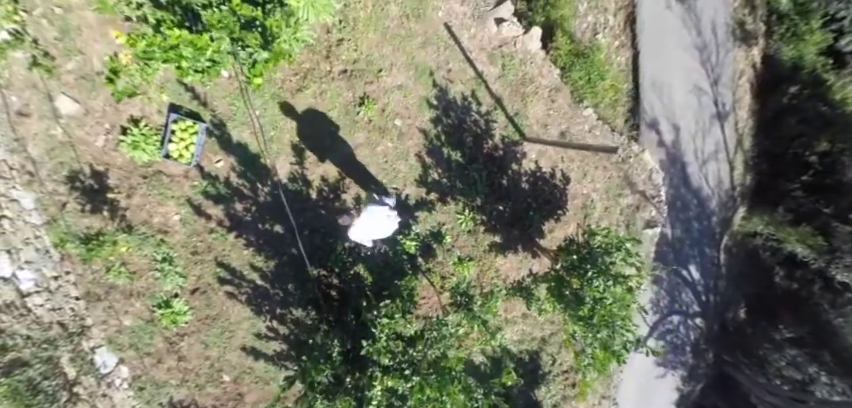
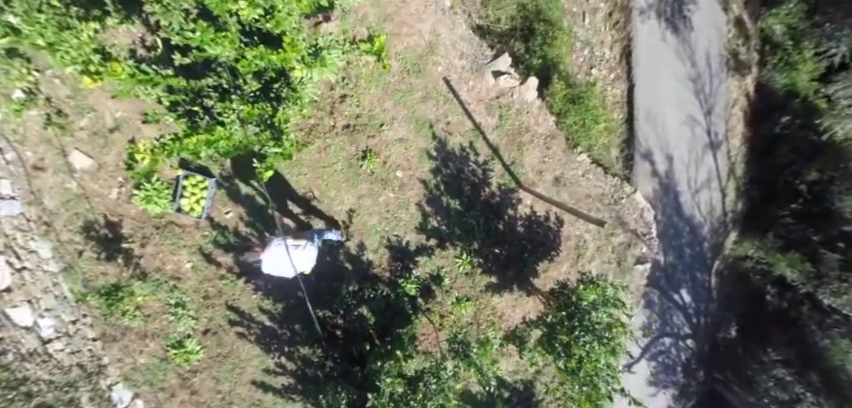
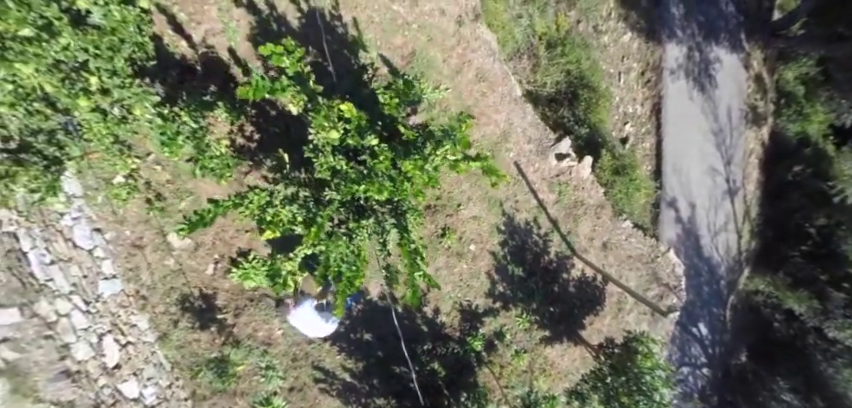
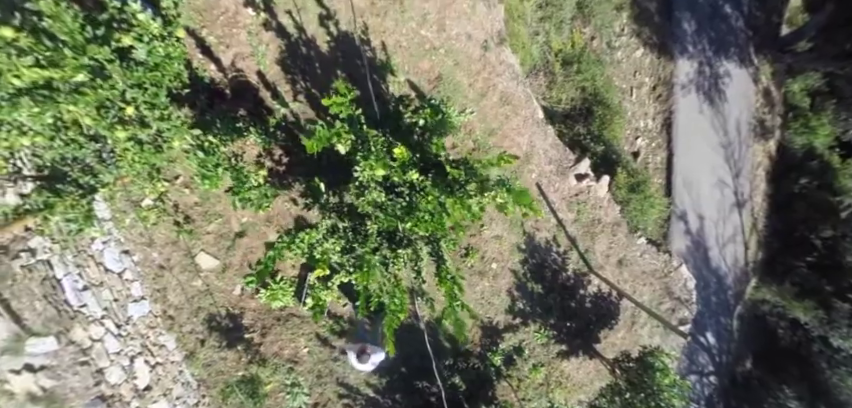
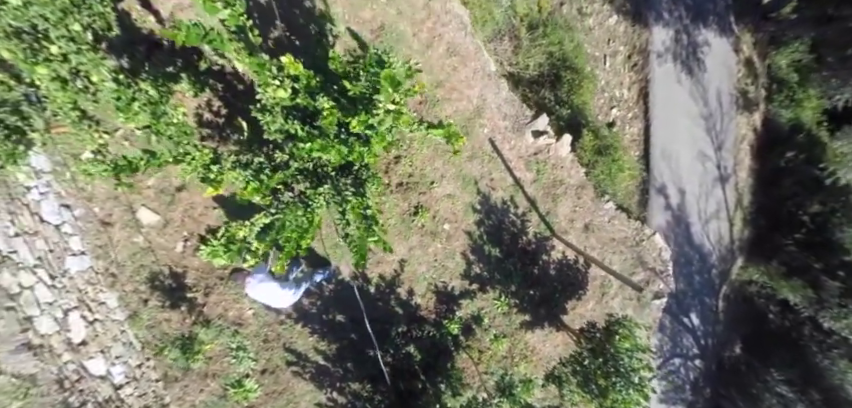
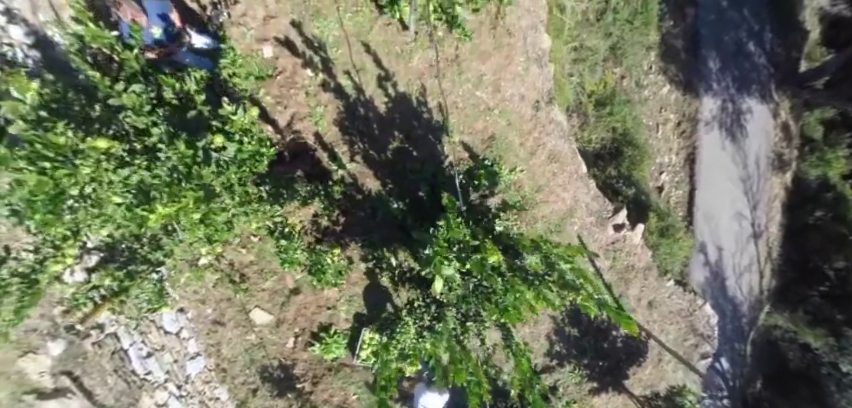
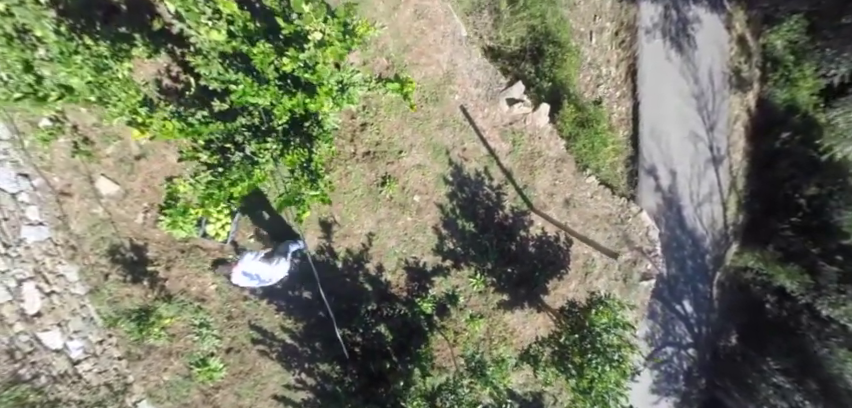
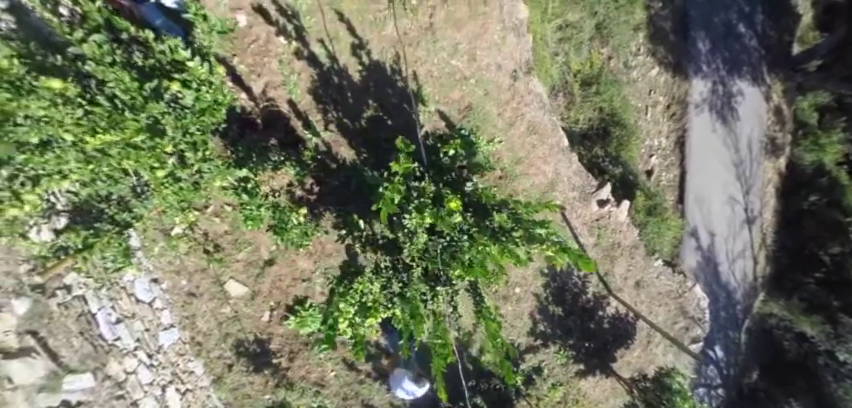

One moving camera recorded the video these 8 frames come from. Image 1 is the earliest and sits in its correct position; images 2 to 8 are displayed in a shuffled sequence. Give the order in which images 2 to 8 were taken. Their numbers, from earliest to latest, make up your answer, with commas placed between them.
2, 7, 5, 3, 4, 8, 6
